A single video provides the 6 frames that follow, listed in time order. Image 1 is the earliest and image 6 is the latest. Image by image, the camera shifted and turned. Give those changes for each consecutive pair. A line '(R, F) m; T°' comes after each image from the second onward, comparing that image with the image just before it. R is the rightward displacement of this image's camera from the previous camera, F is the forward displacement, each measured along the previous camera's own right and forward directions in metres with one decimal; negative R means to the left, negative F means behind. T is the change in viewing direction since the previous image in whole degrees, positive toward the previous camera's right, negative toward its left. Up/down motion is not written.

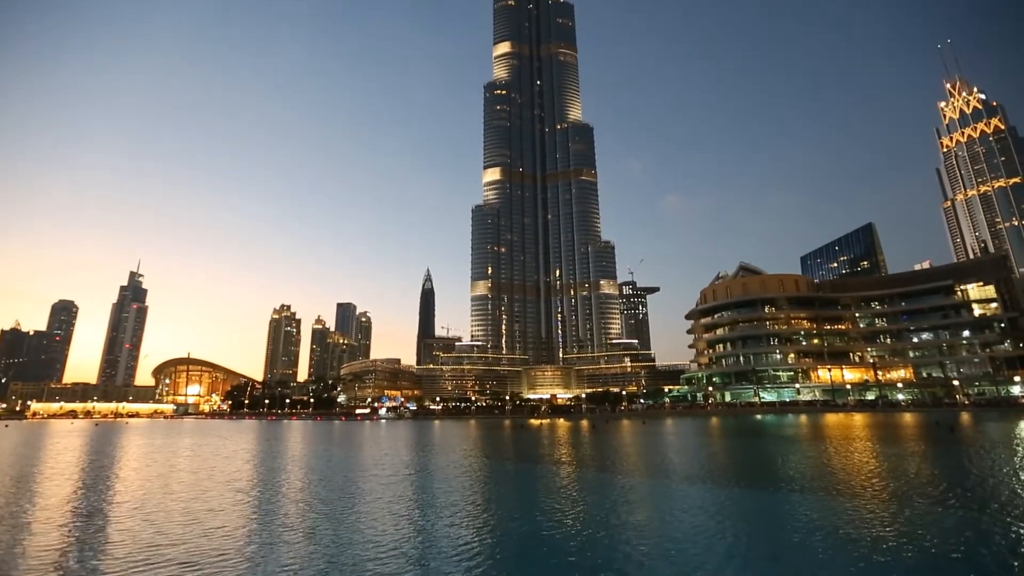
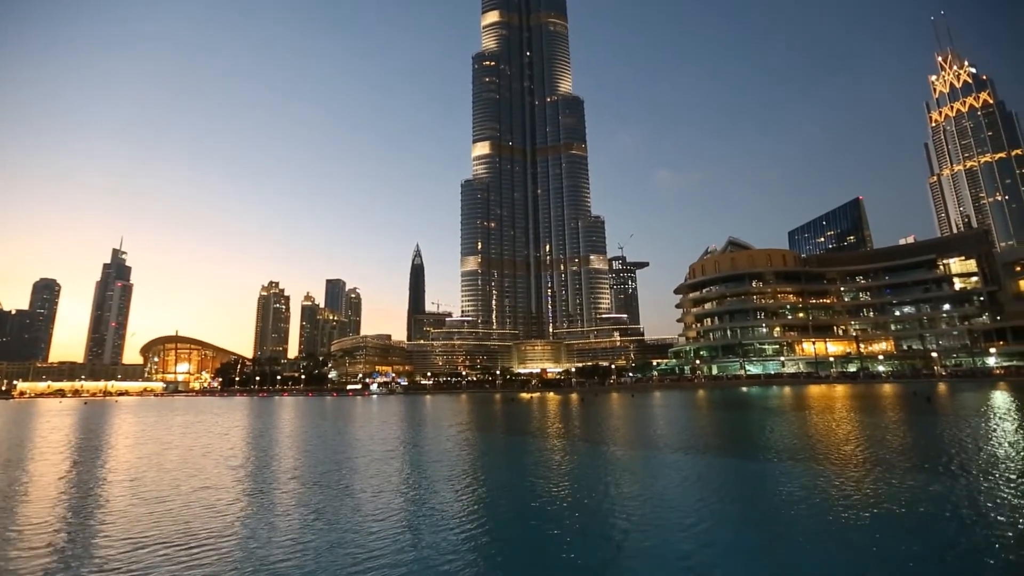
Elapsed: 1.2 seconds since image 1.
(-0.1, +0.1) m; +1°
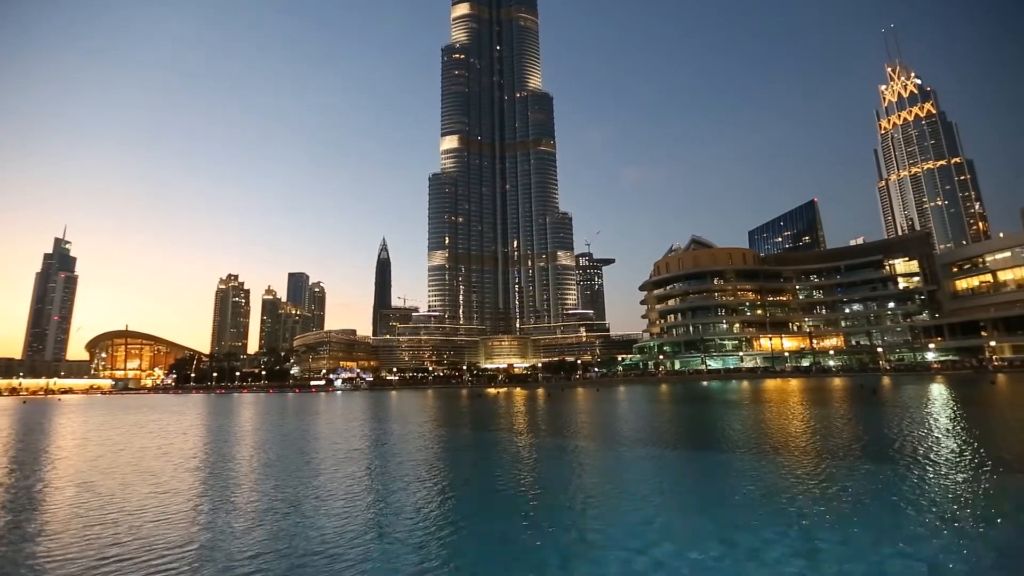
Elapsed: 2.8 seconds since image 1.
(-0.1, +0.3) m; +4°
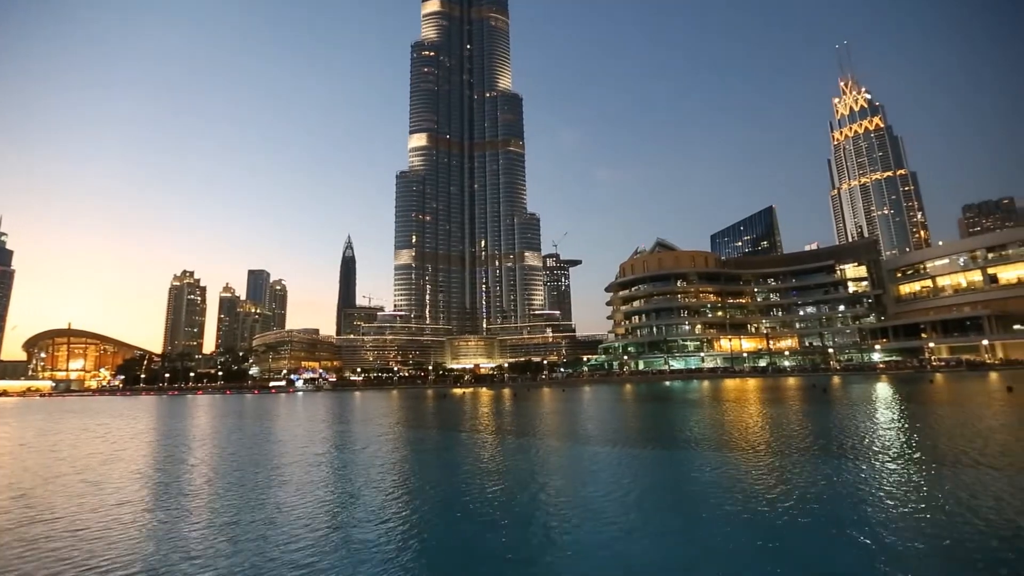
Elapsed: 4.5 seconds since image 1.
(-0.1, +0.4) m; +4°
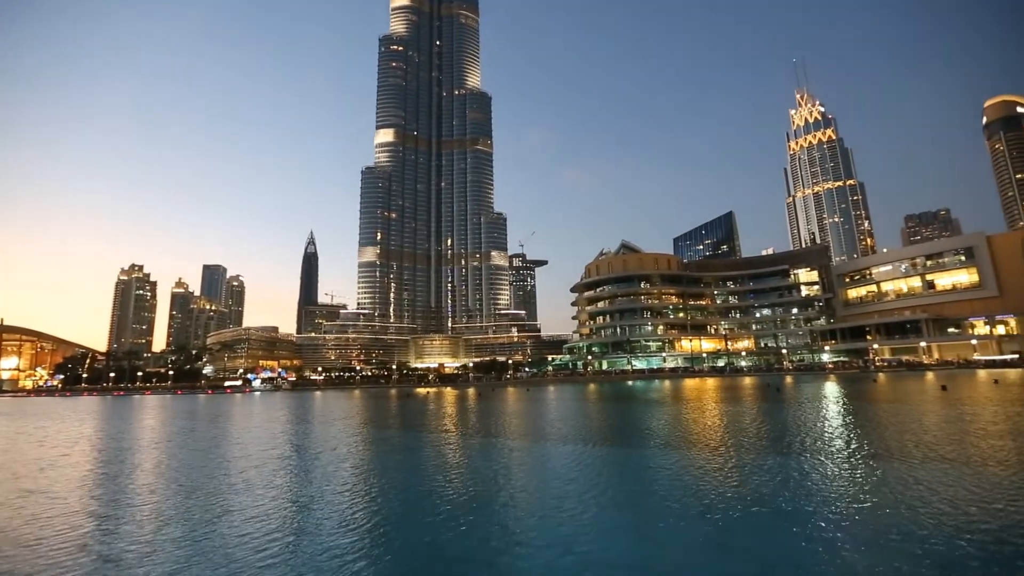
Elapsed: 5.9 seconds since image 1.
(-0.1, +0.4) m; +4°
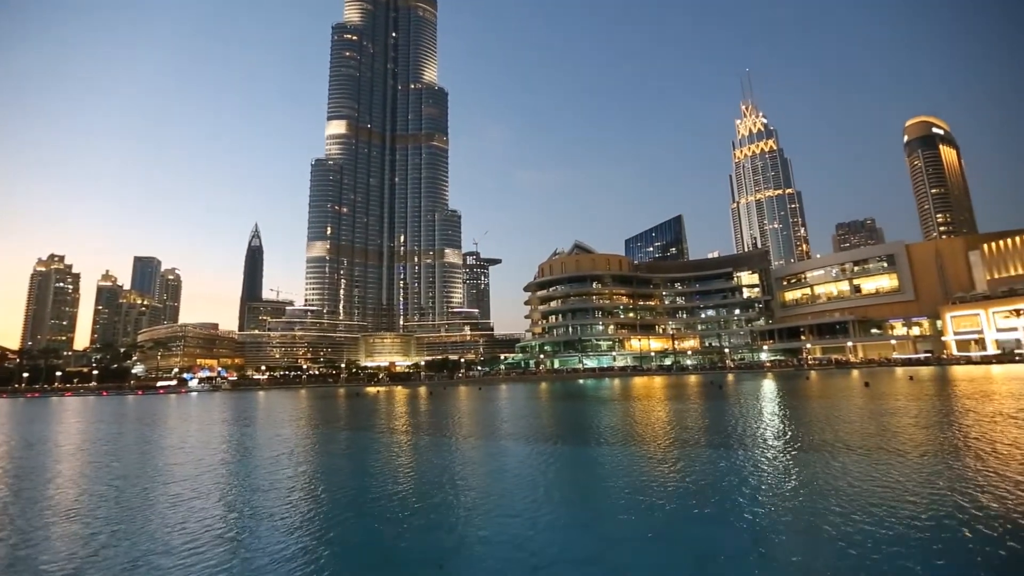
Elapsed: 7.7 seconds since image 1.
(-0.1, +0.7) m; +5°
